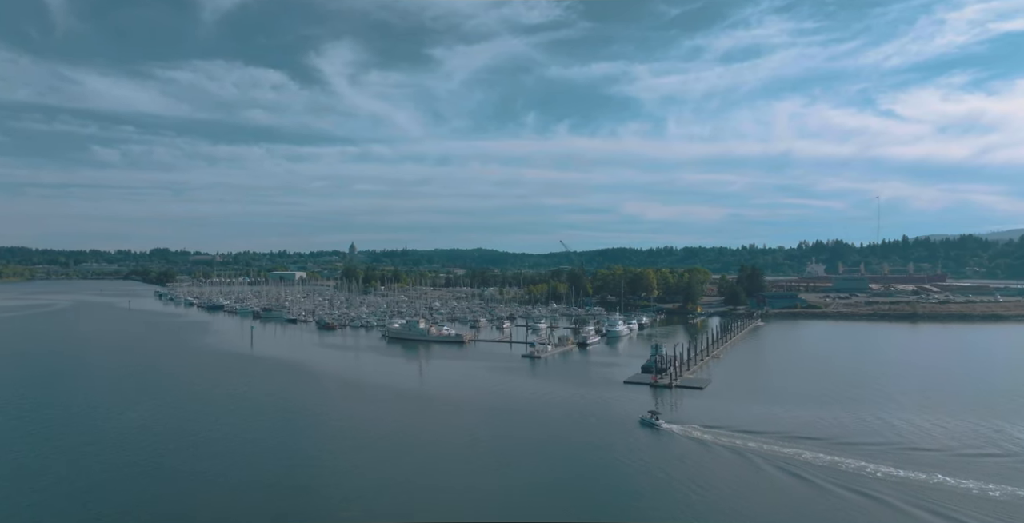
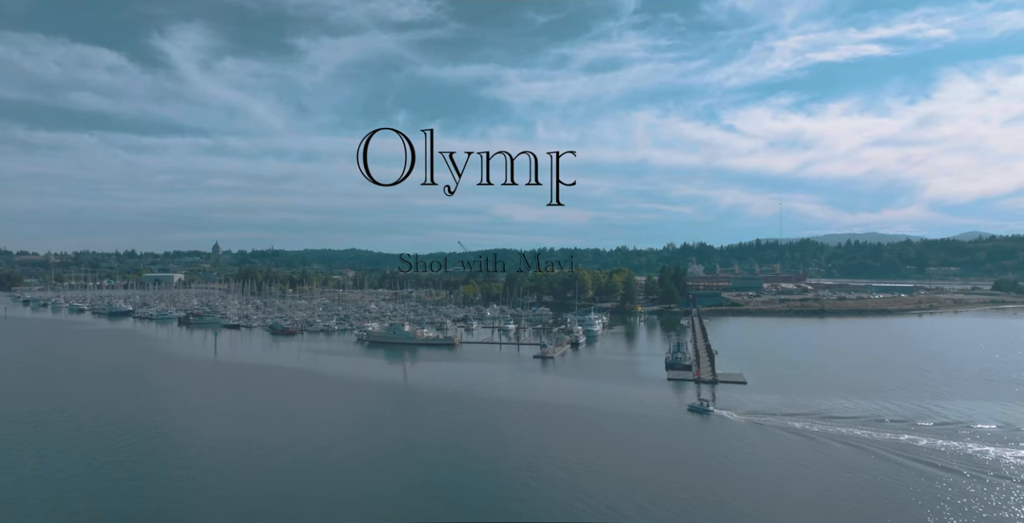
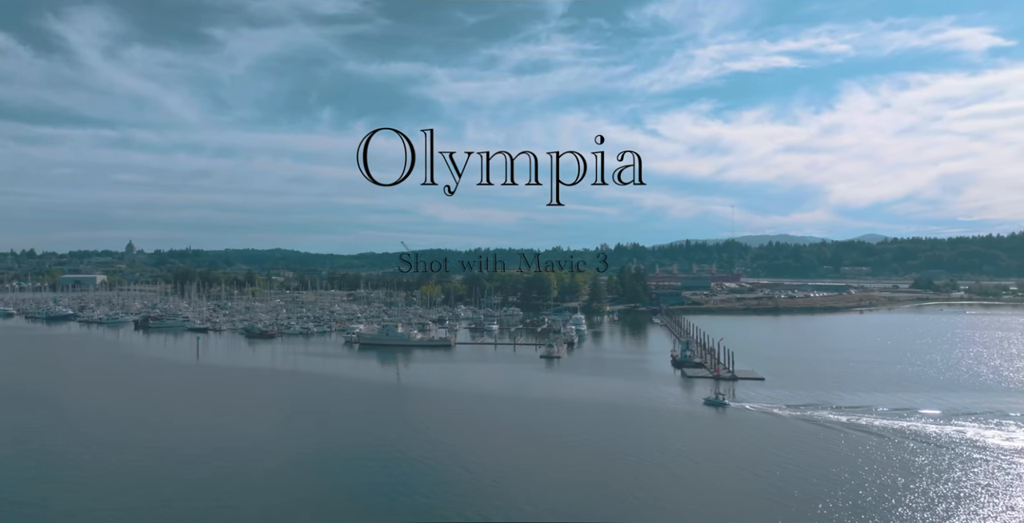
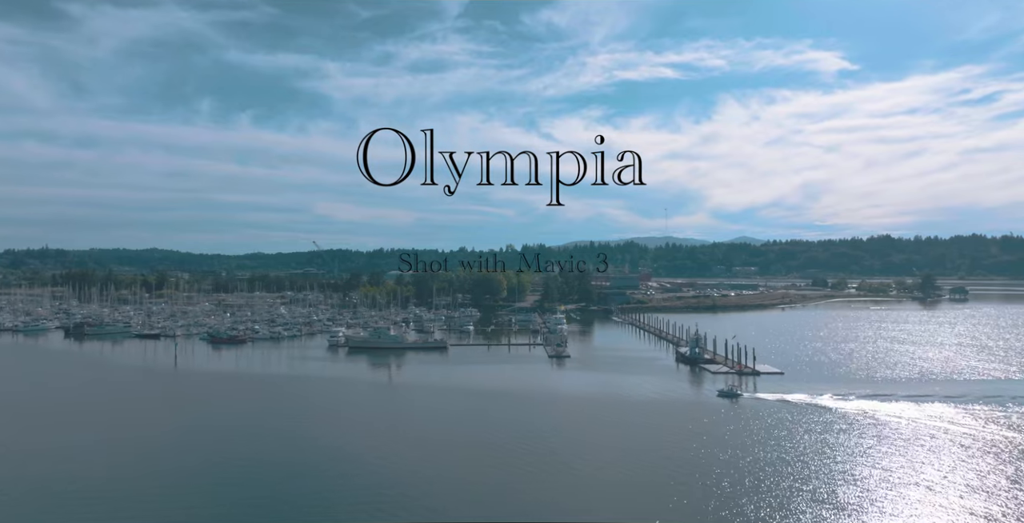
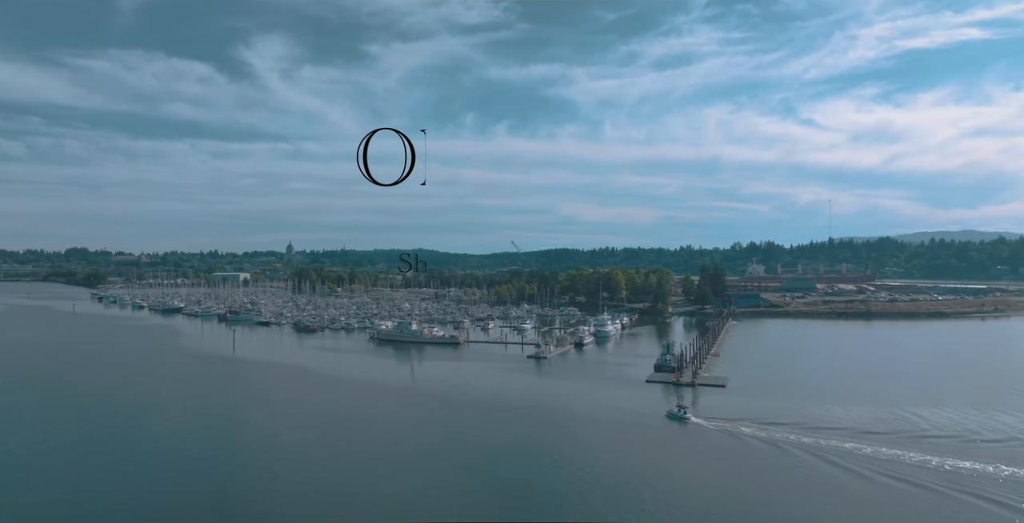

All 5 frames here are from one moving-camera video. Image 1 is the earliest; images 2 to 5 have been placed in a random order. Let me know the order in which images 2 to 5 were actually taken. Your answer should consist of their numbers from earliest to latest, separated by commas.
5, 2, 3, 4
